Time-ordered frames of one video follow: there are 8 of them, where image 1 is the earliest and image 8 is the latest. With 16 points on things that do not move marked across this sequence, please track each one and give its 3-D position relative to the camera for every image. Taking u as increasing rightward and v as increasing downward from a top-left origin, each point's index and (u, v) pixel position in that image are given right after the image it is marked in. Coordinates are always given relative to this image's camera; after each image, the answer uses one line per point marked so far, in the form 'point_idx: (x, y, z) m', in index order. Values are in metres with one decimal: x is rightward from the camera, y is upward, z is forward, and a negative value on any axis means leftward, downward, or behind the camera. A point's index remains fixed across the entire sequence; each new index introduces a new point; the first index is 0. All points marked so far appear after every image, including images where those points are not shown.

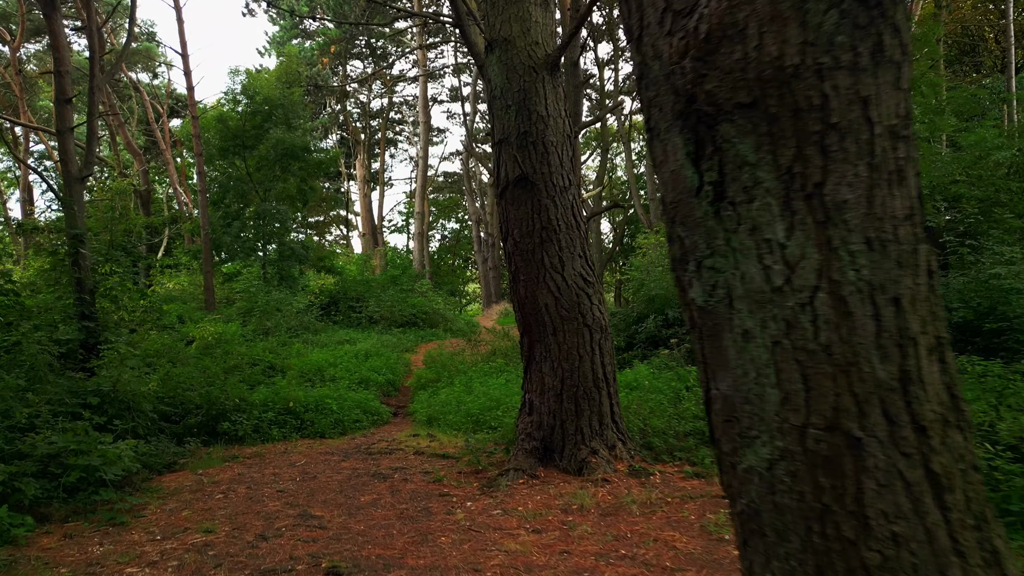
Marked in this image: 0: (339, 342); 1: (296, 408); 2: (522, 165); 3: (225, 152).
0: (-4.8, -1.5, +12.6) m
1: (-3.3, -1.8, +6.9) m
2: (+0.1, +1.2, +4.4) m
3: (-10.9, +5.1, +17.4) m
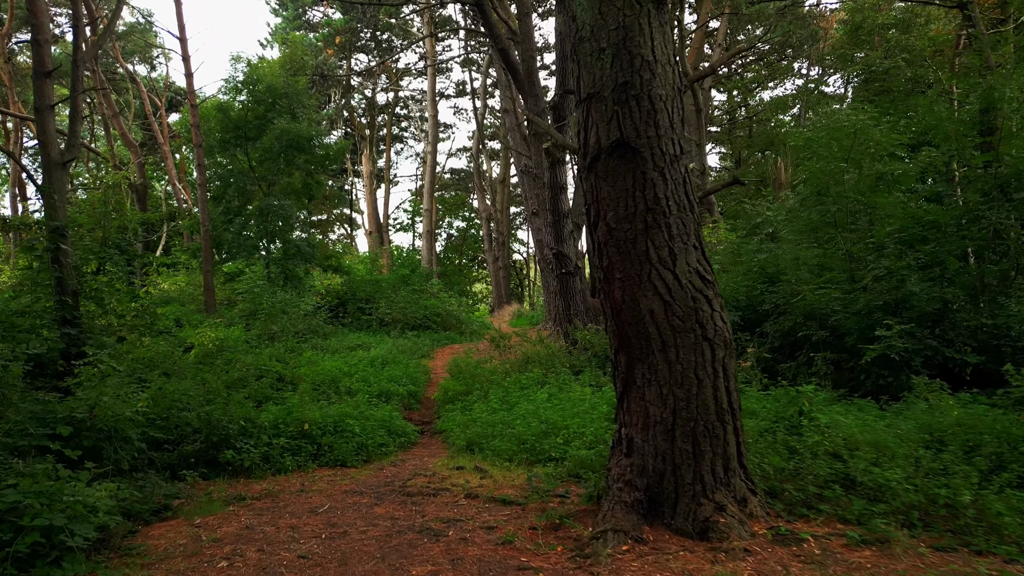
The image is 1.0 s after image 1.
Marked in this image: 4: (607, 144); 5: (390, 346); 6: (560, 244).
0: (-4.1, -1.6, +11.6) m
1: (-2.6, -1.8, +5.9) m
2: (+0.8, +1.2, +3.3) m
3: (-10.2, +5.1, +16.3) m
4: (+0.7, +1.1, +3.4) m
5: (-3.3, -1.5, +12.4) m
6: (+1.1, +1.1, +10.9) m
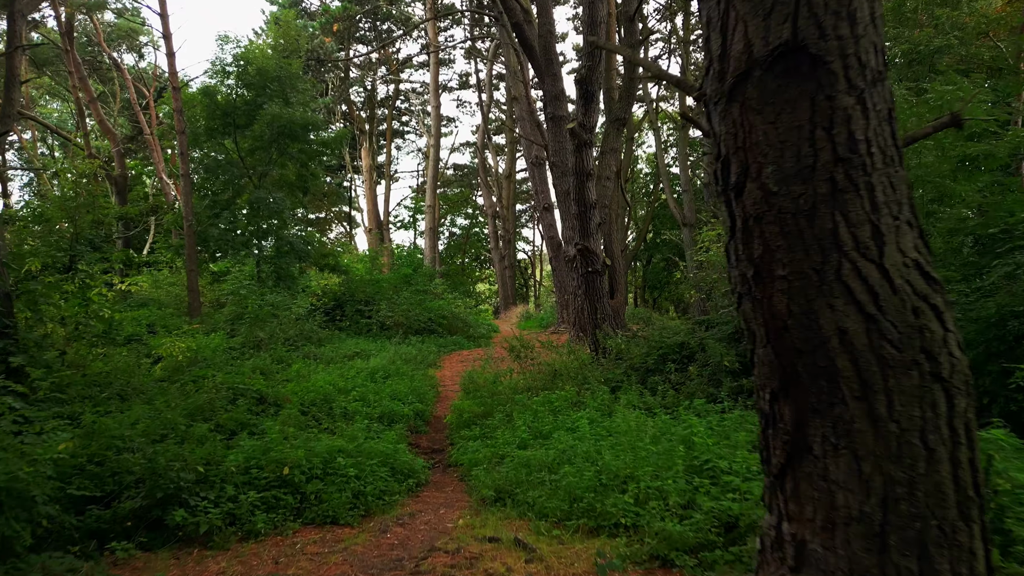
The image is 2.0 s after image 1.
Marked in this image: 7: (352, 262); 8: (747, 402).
0: (-3.7, -1.6, +10.2) m
1: (-2.2, -1.9, +4.5) m
2: (+1.2, +1.2, +2.0) m
3: (-9.8, +5.1, +15.0) m
4: (+1.1, +1.1, +2.0) m
5: (-2.9, -1.6, +11.0) m
6: (+1.5, +1.0, +9.6) m
7: (-6.6, +1.1, +18.6) m
8: (+3.2, -1.6, +6.2) m
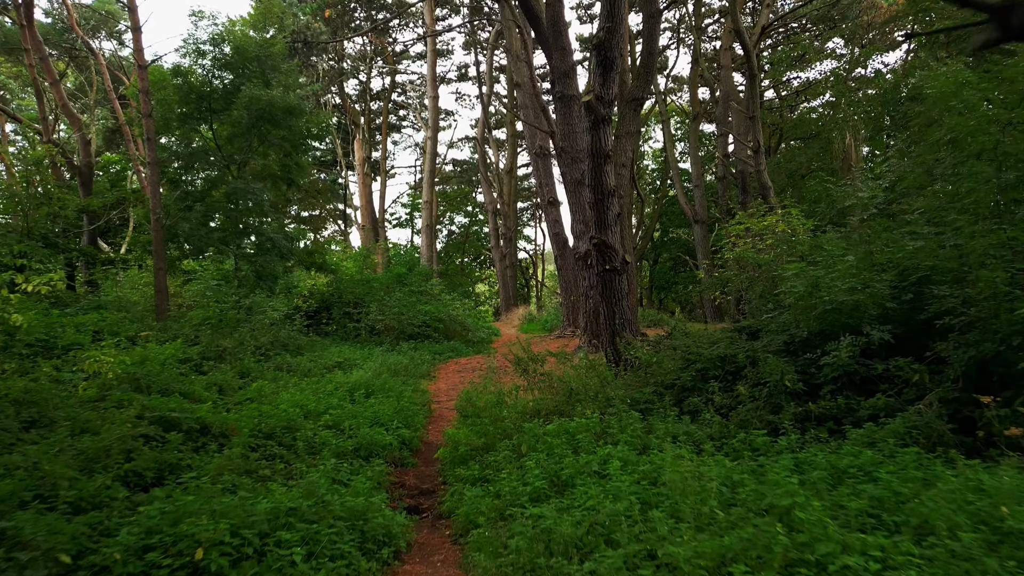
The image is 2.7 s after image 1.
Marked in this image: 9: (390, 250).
0: (-3.6, -1.6, +8.8) m
1: (-2.1, -1.9, +3.2) m
2: (+1.3, +1.2, +0.6) m
3: (-9.7, +5.0, +13.6) m
4: (+1.2, +1.0, +0.7) m
5: (-2.8, -1.6, +9.7) m
6: (+1.6, +1.0, +8.2) m
7: (-6.5, +1.0, +17.3) m
8: (+3.3, -1.6, +4.8) m
9: (-5.0, +1.6, +18.7) m
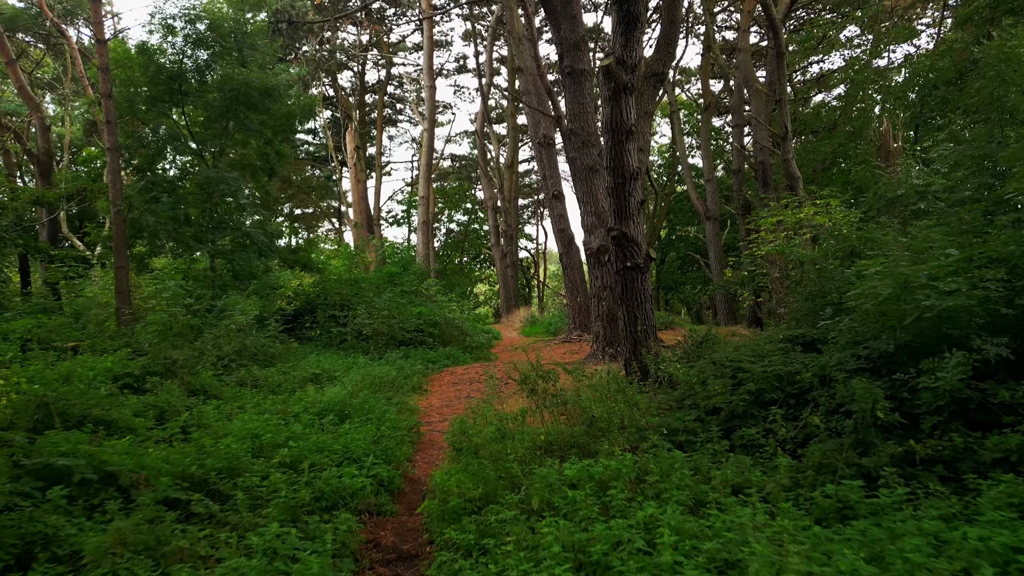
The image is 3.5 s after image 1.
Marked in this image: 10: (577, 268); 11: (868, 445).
0: (-3.6, -1.6, +7.6) m
1: (-2.0, -1.9, +1.9) m
2: (+1.4, +1.1, -0.7) m
3: (-9.7, +5.0, +12.3) m
4: (+1.3, +1.0, -0.6) m
5: (-2.8, -1.6, +8.4) m
6: (+1.7, +1.0, +7.0) m
7: (-6.4, +1.0, +16.0) m
8: (+3.4, -1.6, +3.6) m
9: (-5.0, +1.5, +17.4) m
10: (+2.2, +0.7, +15.3) m
11: (+3.2, -1.4, +4.1) m
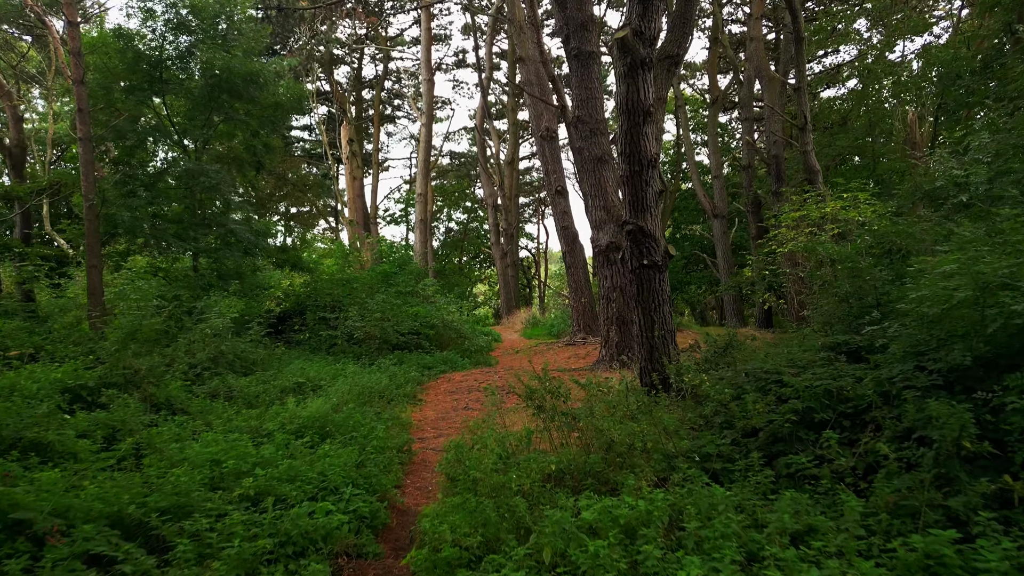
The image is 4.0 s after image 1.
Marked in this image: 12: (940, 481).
0: (-3.5, -1.6, +6.8) m
1: (-2.0, -1.9, +1.1) m
2: (+1.4, +1.1, -1.4) m
3: (-9.6, +5.0, +11.6) m
4: (+1.3, +1.0, -1.4) m
5: (-2.7, -1.6, +7.6) m
6: (+1.7, +1.0, +6.2) m
7: (-6.4, +1.0, +15.2) m
8: (+3.4, -1.6, +2.8) m
9: (-4.9, +1.5, +16.7) m
10: (+2.2, +0.7, +14.5) m
11: (+3.3, -1.4, +3.4) m
12: (+3.2, -1.4, +3.4) m
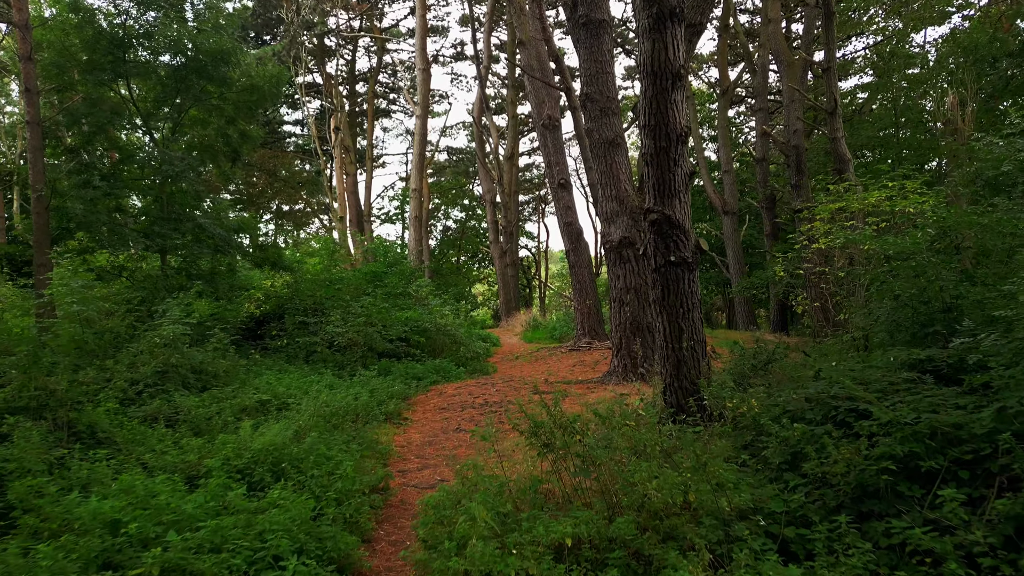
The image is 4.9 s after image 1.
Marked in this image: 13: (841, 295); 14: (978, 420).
0: (-3.5, -1.6, +5.7) m
1: (-2.0, -1.9, 0.0) m
2: (+1.4, +1.1, -2.5) m
3: (-9.6, +5.0, +10.5) m
4: (+1.3, +1.0, -2.4) m
5: (-2.7, -1.6, +6.6) m
6: (+1.7, +1.0, +5.1) m
7: (-6.4, +1.0, +14.1) m
8: (+3.4, -1.6, +1.7) m
9: (-4.9, +1.5, +15.6) m
10: (+2.2, +0.6, +13.4) m
11: (+3.3, -1.4, +2.3) m
12: (+3.2, -1.4, +2.3) m
13: (+6.1, -0.1, +8.5) m
14: (+3.3, -0.9, +3.2) m
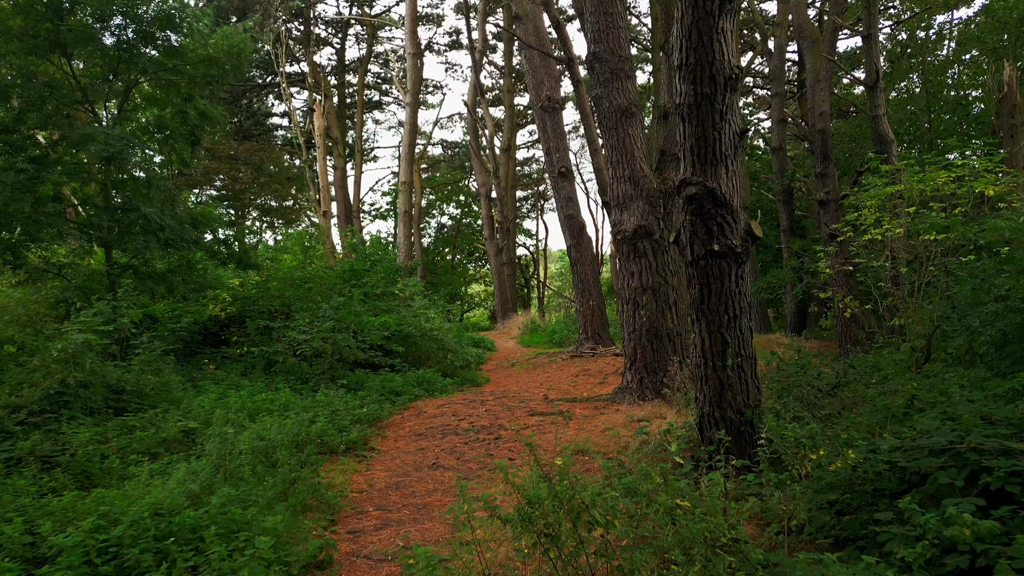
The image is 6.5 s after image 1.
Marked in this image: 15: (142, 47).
0: (-3.6, -1.6, +4.4) m
1: (-2.0, -1.9, -1.3) m
2: (+1.3, +1.1, -3.8) m
3: (-9.8, +5.0, +9.1) m
4: (+1.3, +1.0, -3.8) m
5: (-2.8, -1.6, +5.2) m
6: (+1.6, +1.0, +3.8) m
7: (-6.5, +1.0, +12.8) m
8: (+3.3, -1.6, +0.4) m
9: (-5.1, +1.5, +14.2) m
10: (+2.1, +0.7, +12.1) m
11: (+3.2, -1.4, +1.0) m
12: (+3.1, -1.4, +0.9) m
13: (+6.0, -0.1, +7.2) m
14: (+3.2, -0.9, +1.9) m
15: (-7.7, +5.0, +9.7) m
